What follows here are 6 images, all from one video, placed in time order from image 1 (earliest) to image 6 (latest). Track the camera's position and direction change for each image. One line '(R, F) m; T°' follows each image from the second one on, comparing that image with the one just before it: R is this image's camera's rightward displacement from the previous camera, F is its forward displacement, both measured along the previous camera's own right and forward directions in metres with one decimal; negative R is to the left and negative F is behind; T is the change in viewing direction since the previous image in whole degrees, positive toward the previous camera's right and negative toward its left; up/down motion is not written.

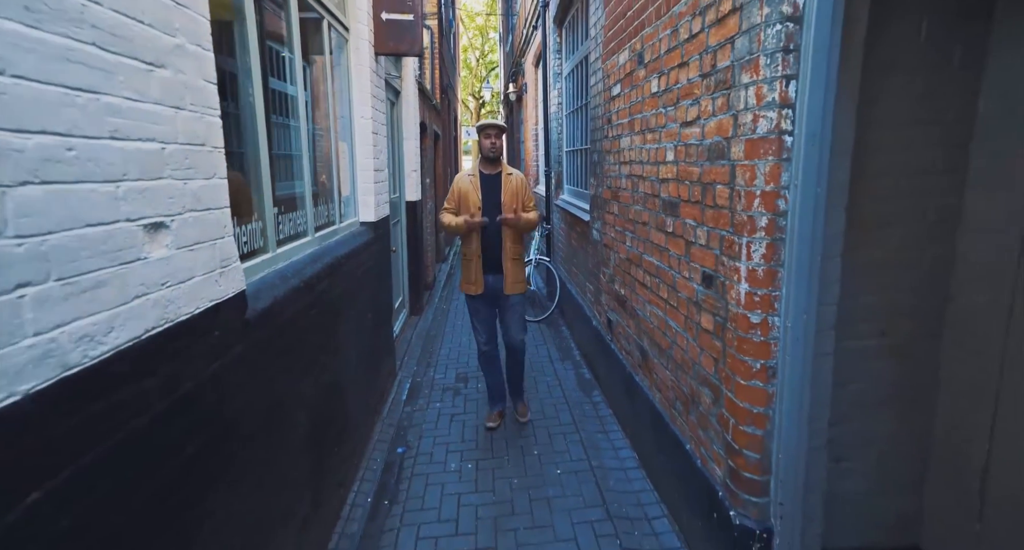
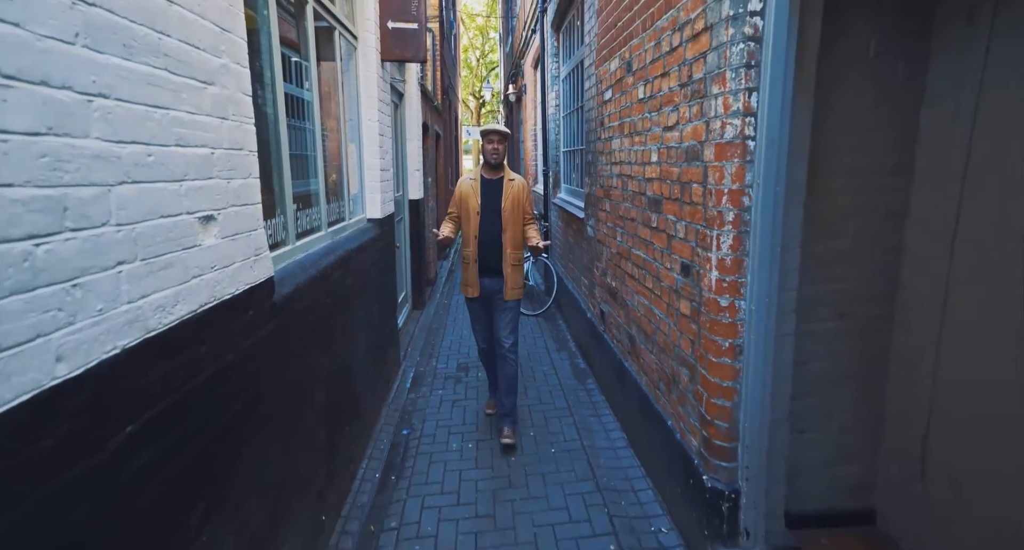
(0.0, -0.2) m; 0°
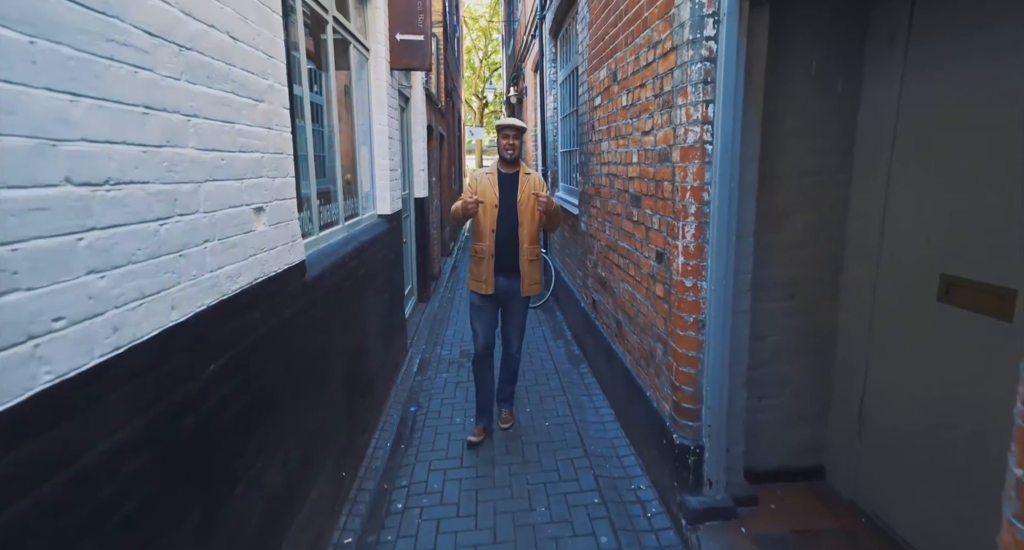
(0.0, -0.4) m; 0°
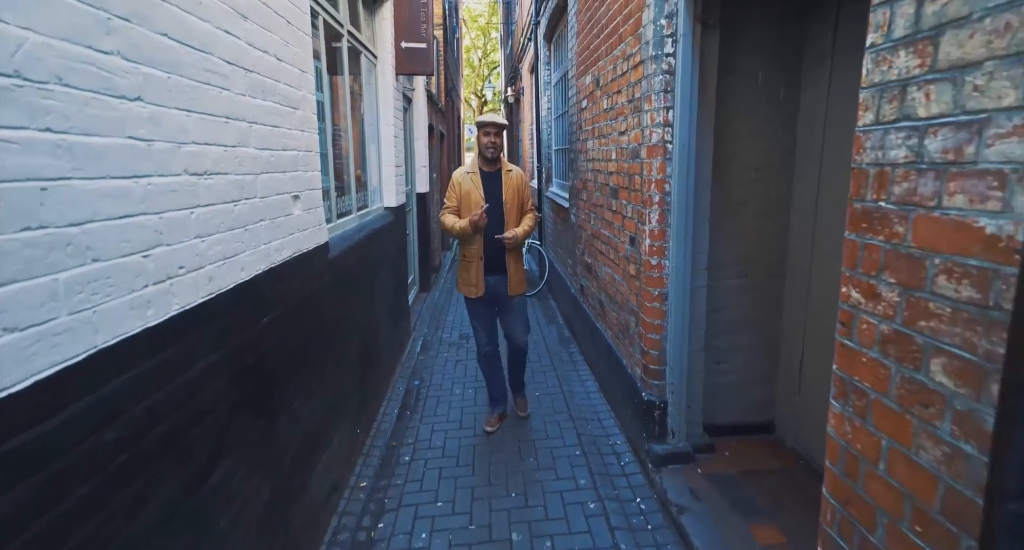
(0.0, -0.4) m; 0°
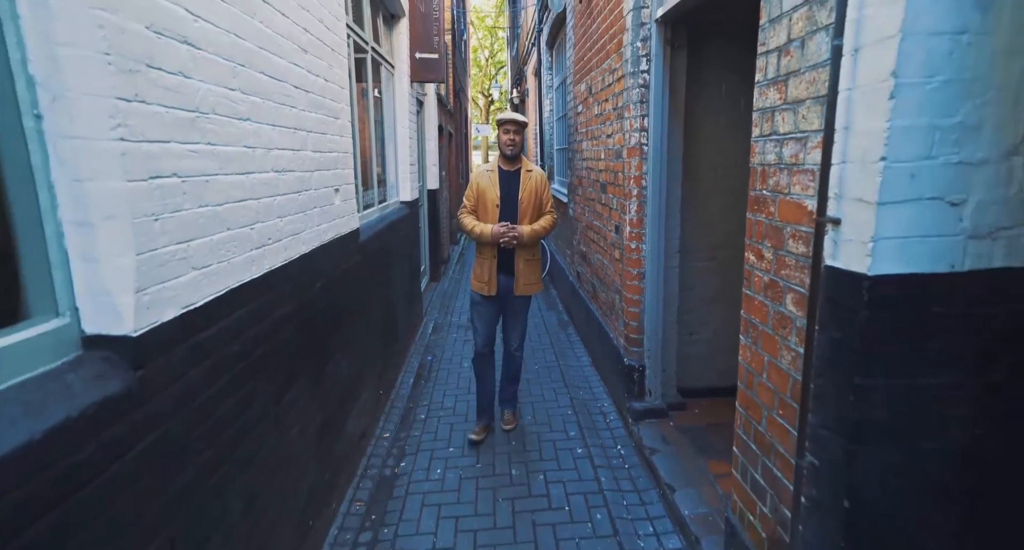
(0.0, -0.5) m; -1°
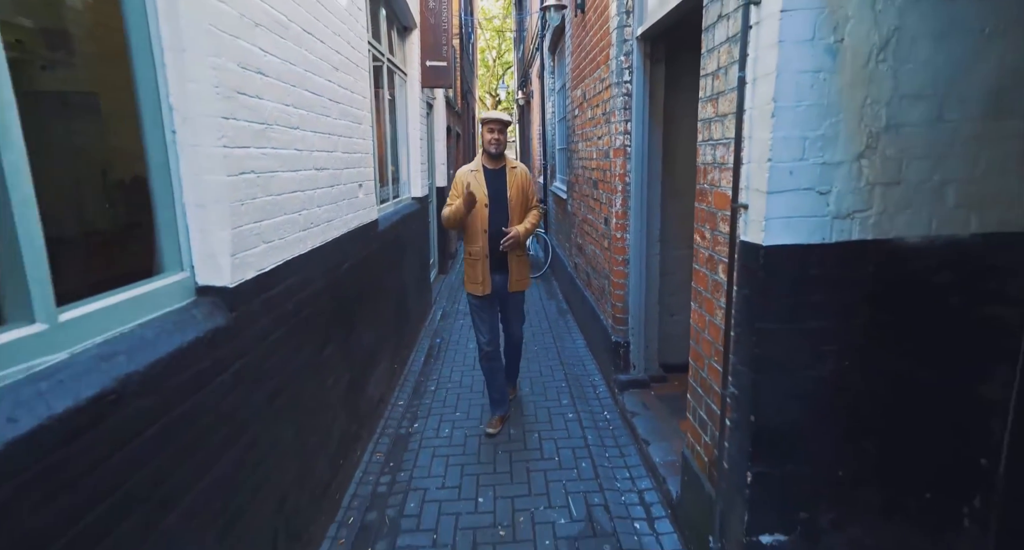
(+0.1, -0.5) m; -1°
